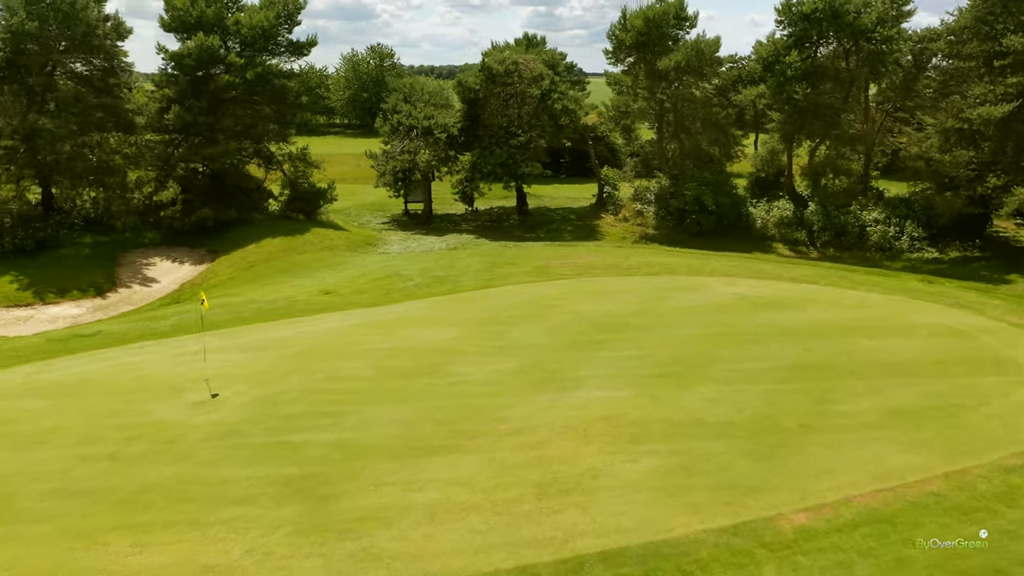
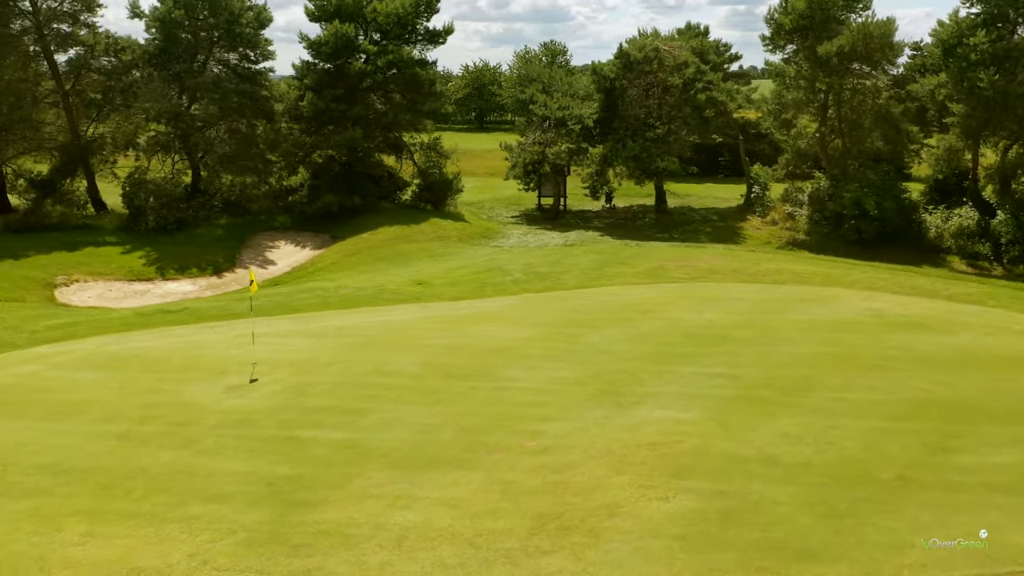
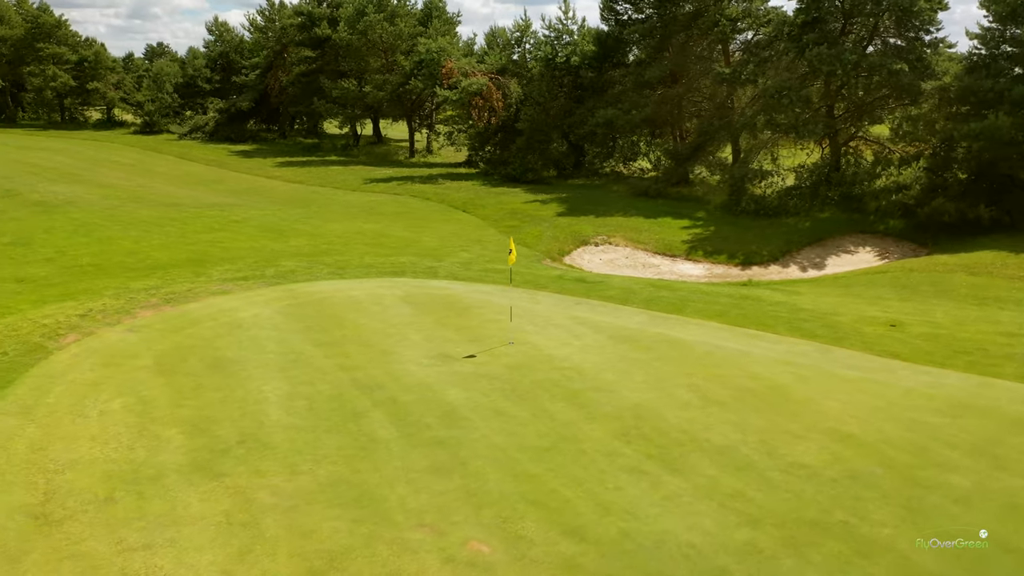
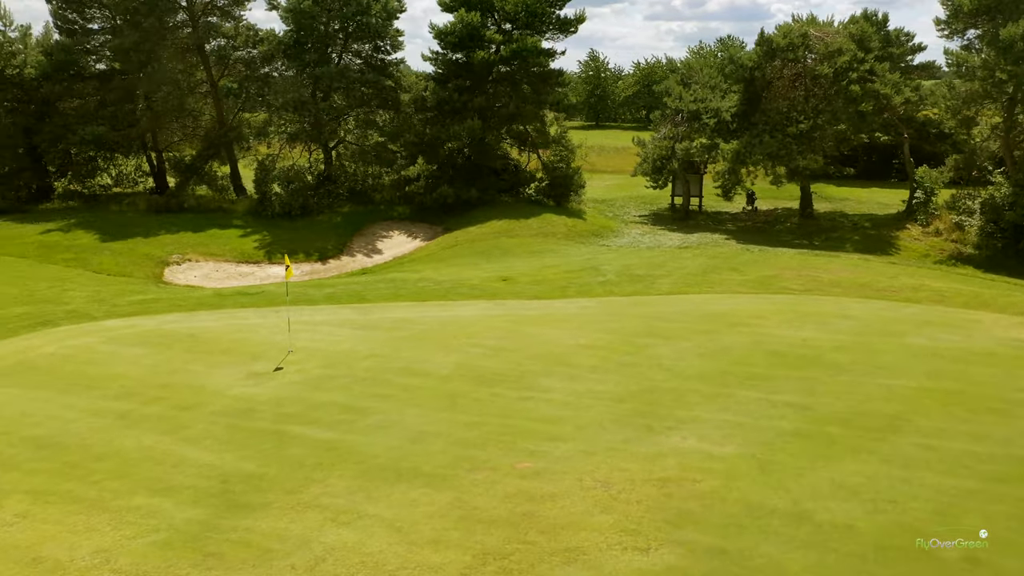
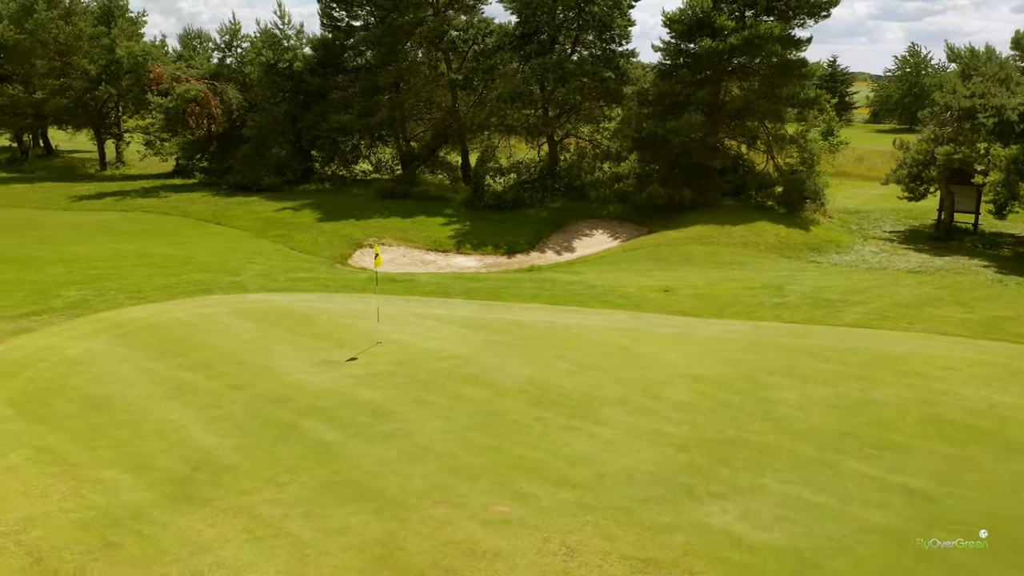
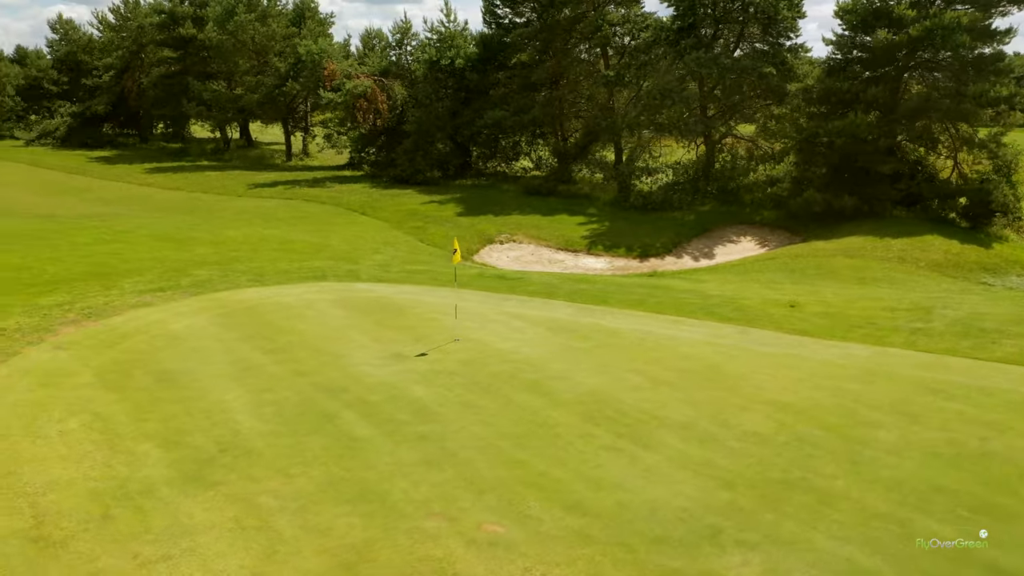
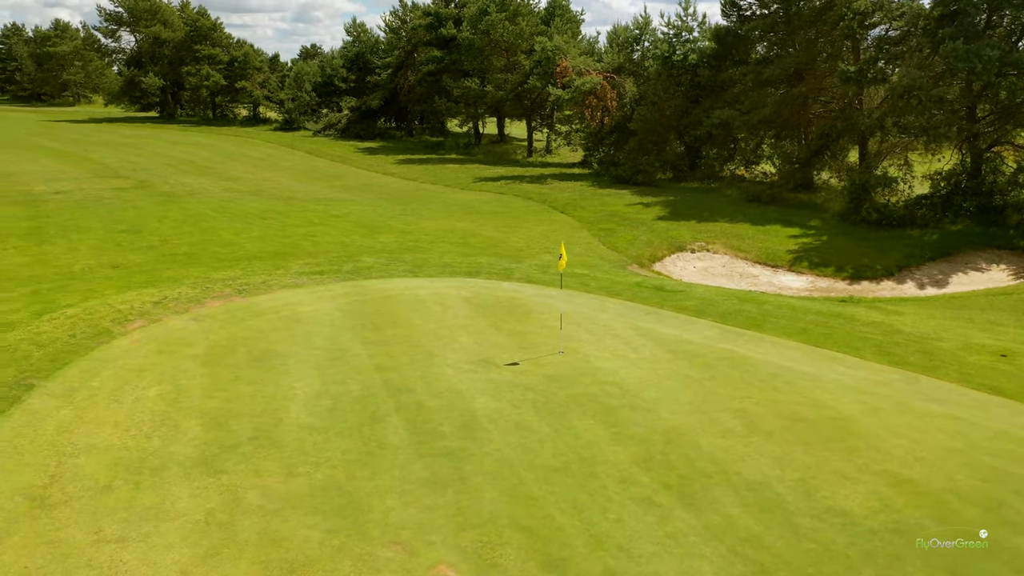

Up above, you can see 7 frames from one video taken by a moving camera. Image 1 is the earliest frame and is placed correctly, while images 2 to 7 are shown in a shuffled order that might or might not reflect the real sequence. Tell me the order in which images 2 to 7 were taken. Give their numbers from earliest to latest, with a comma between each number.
2, 4, 5, 6, 3, 7
